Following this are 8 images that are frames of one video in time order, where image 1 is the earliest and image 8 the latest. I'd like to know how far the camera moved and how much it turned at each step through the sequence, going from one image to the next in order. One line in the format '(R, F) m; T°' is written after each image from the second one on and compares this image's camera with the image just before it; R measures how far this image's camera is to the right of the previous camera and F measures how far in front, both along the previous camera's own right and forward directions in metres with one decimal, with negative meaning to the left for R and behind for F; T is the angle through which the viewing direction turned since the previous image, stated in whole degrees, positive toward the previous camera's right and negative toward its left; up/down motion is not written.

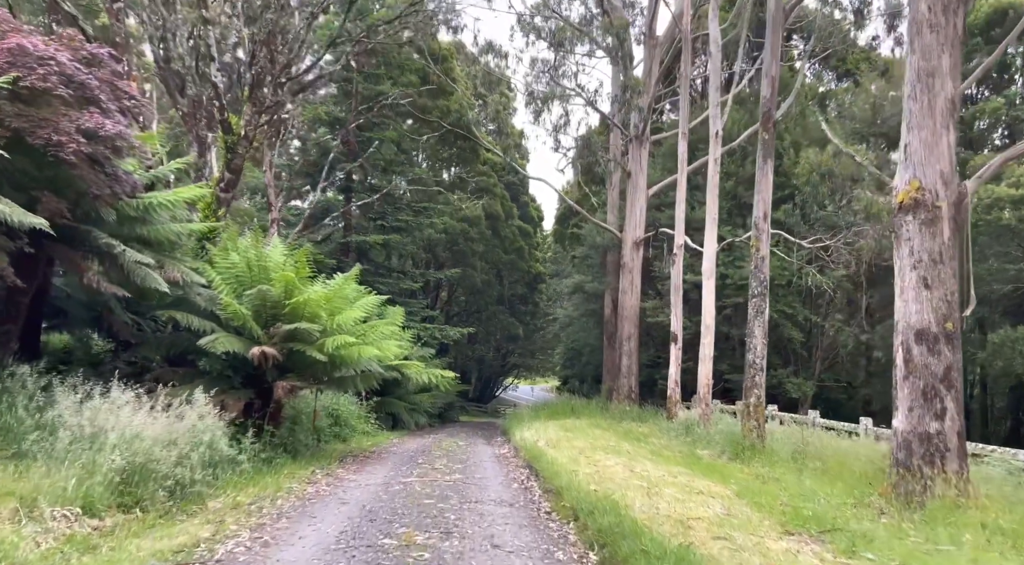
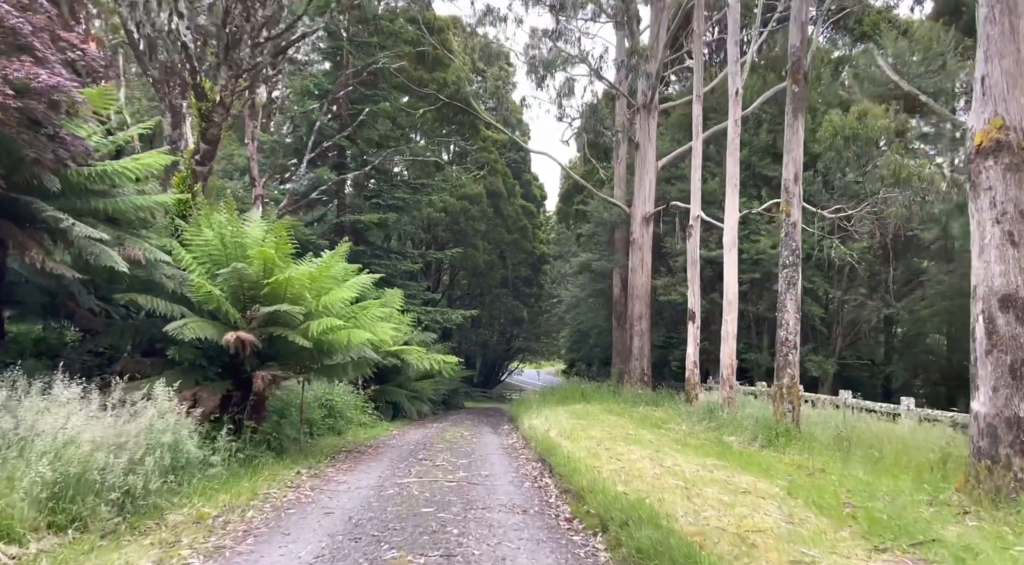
(0.0, +1.0) m; 0°
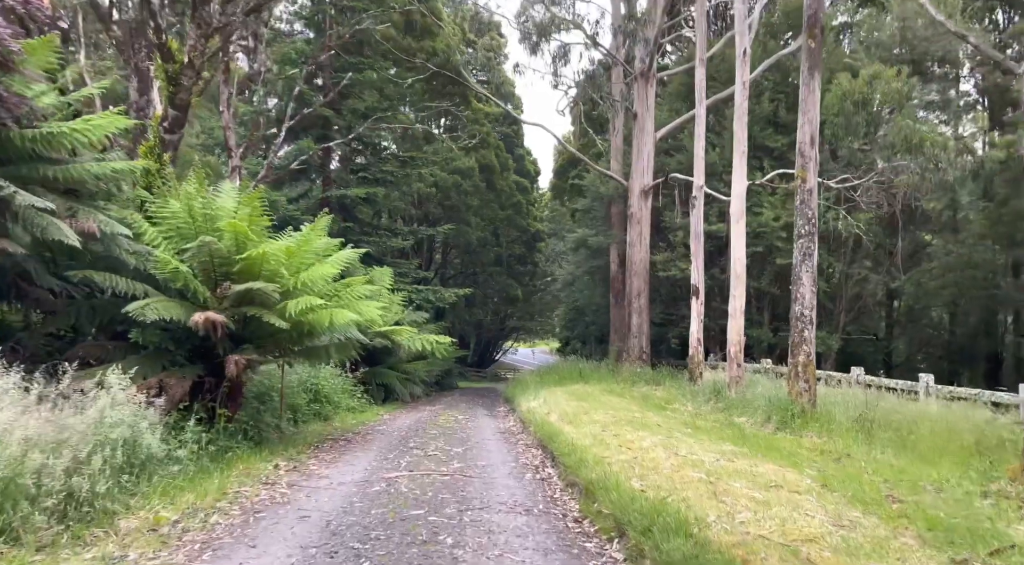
(0.0, +0.7) m; +1°
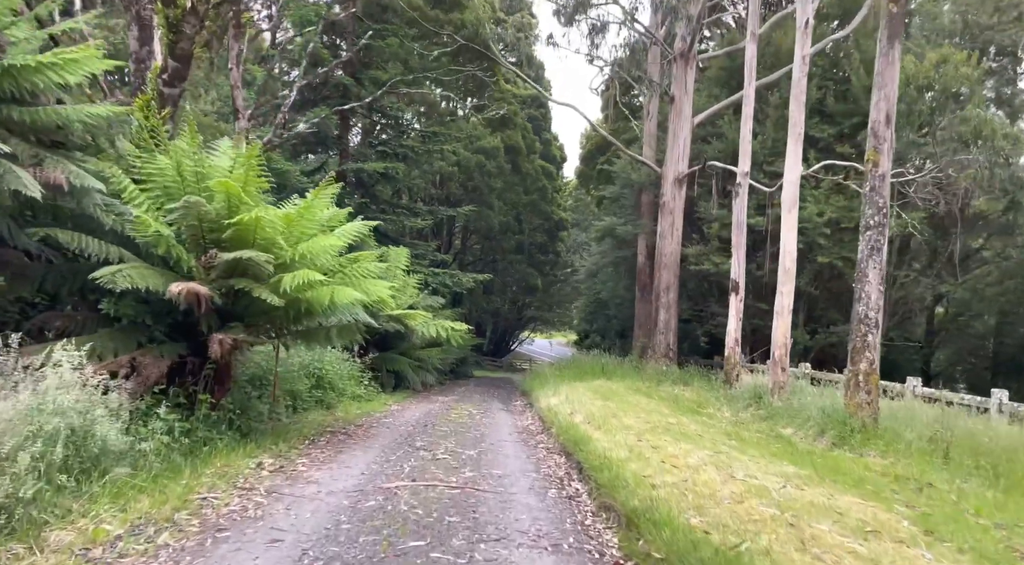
(-0.1, +1.0) m; -1°
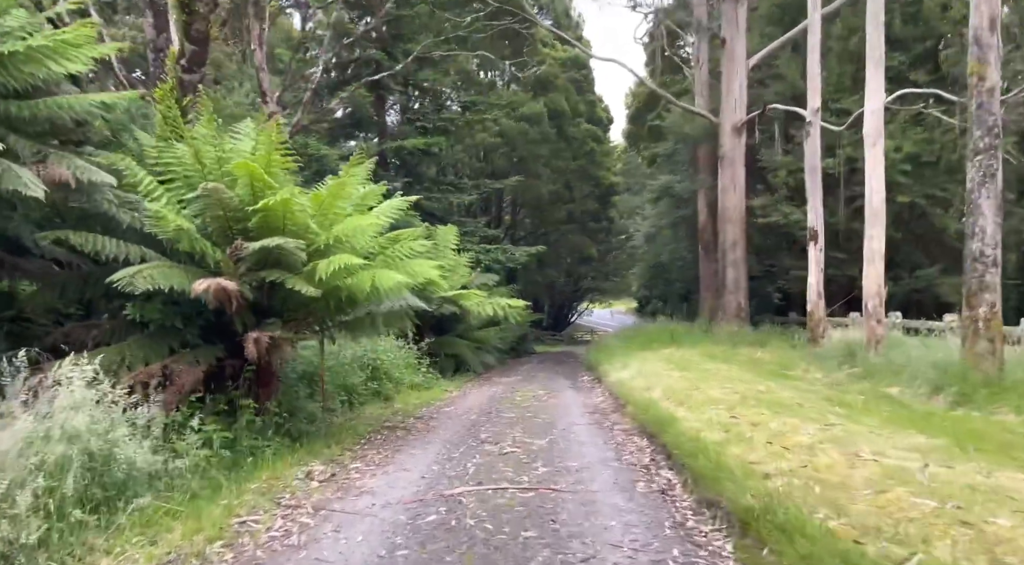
(-0.1, +0.8) m; -4°
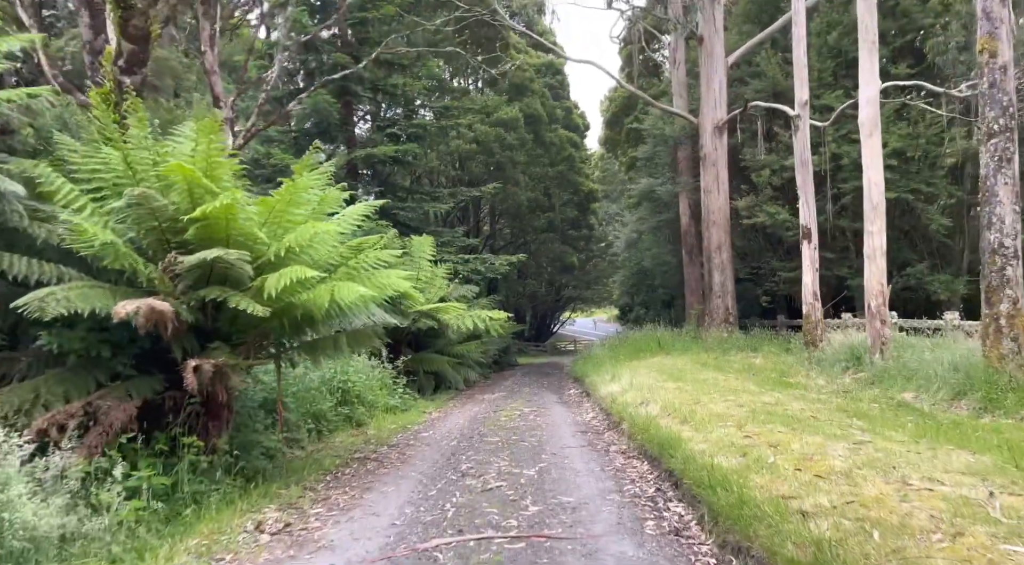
(0.0, +0.7) m; +2°
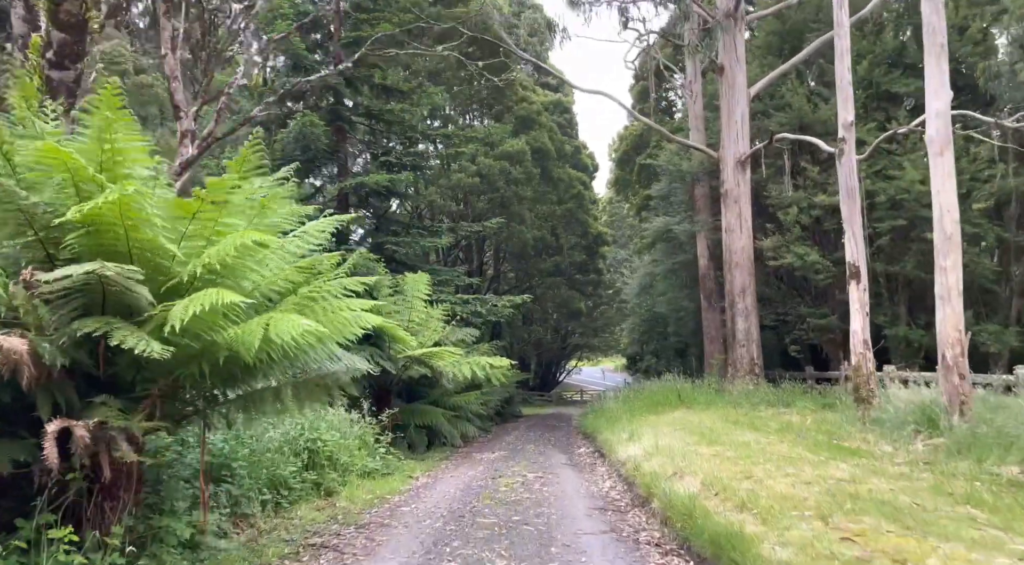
(0.0, +1.4) m; 0°
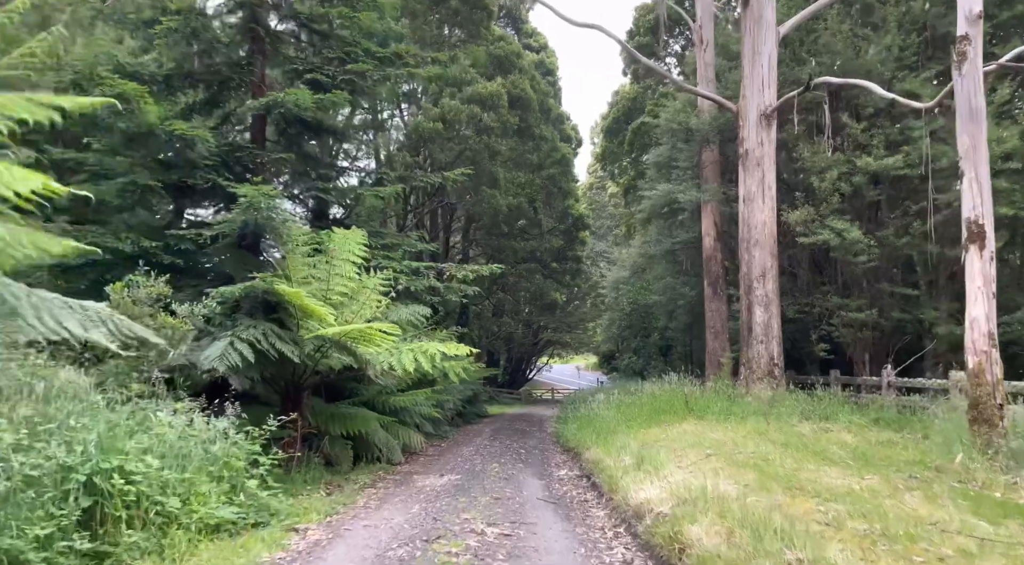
(+0.1, +3.2) m; +2°
